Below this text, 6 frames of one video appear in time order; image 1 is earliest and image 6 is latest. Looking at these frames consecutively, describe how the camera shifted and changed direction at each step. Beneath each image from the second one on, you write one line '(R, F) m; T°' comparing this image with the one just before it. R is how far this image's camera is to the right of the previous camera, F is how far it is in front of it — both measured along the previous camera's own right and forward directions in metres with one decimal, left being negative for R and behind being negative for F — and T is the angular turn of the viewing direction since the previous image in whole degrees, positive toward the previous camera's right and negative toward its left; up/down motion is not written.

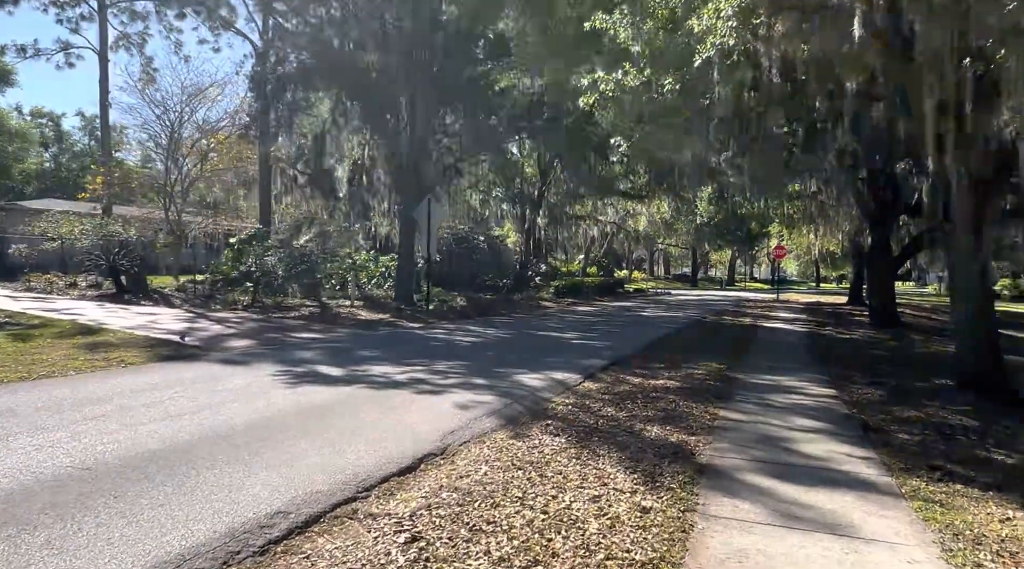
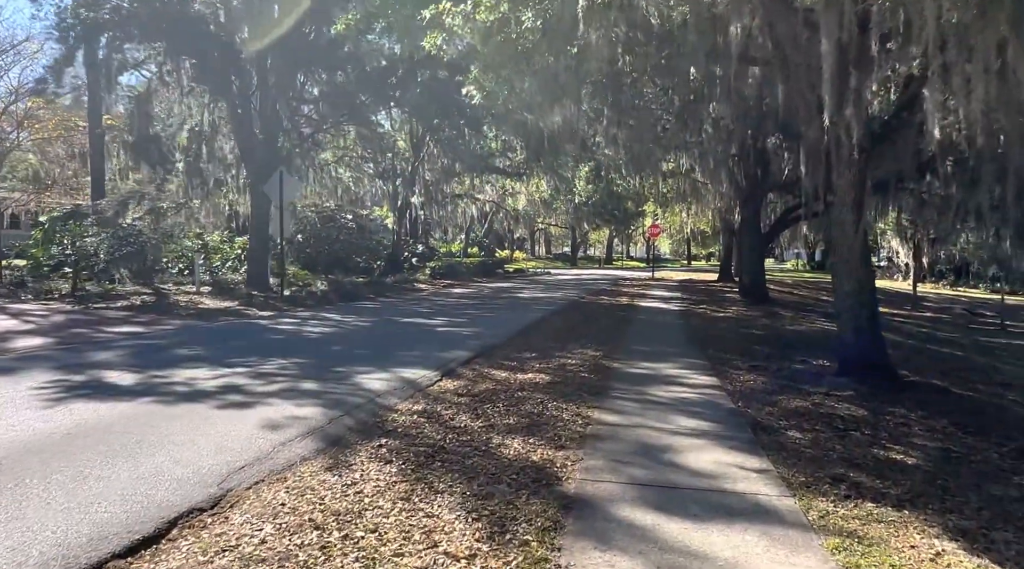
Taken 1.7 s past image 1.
(+0.5, +1.5) m; +9°
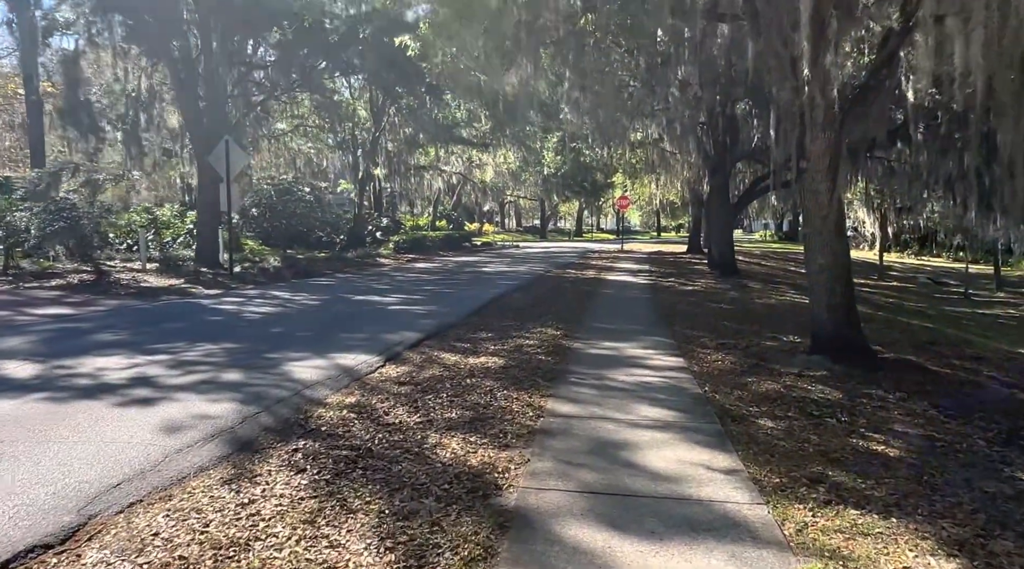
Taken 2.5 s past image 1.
(+0.3, +0.8) m; +2°
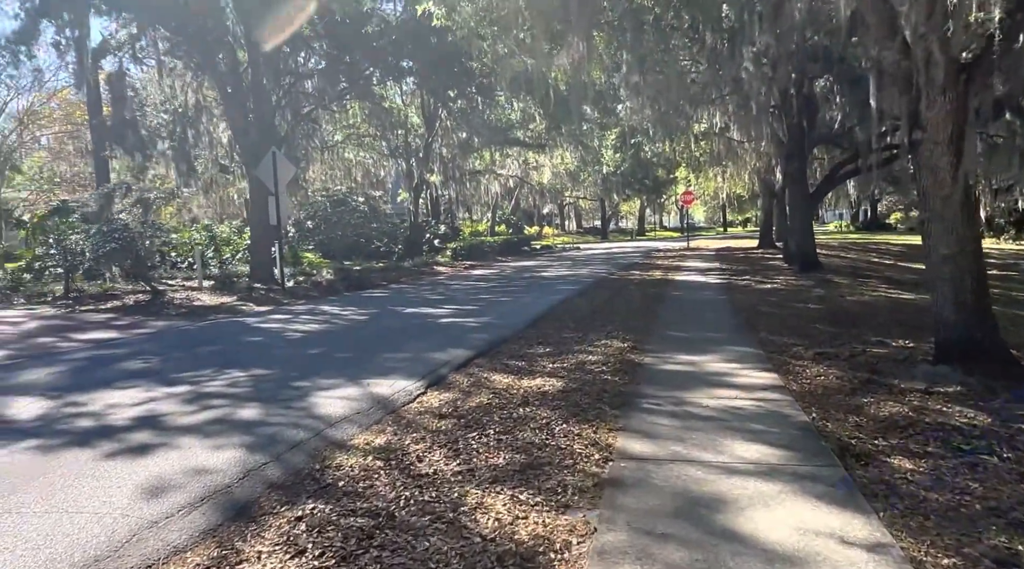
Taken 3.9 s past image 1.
(+0.1, +1.2) m; -5°
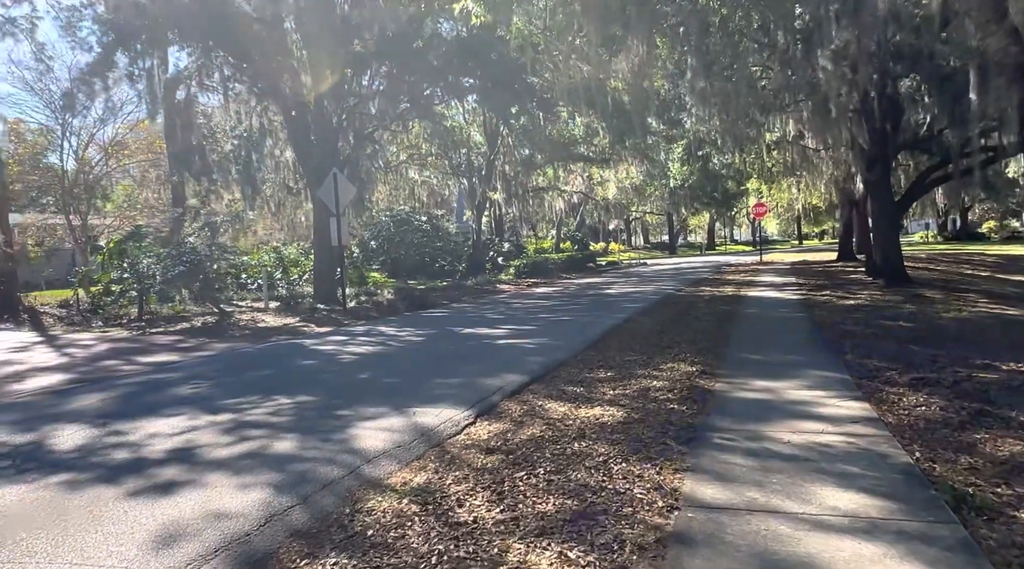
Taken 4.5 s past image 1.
(+0.1, +0.5) m; -5°
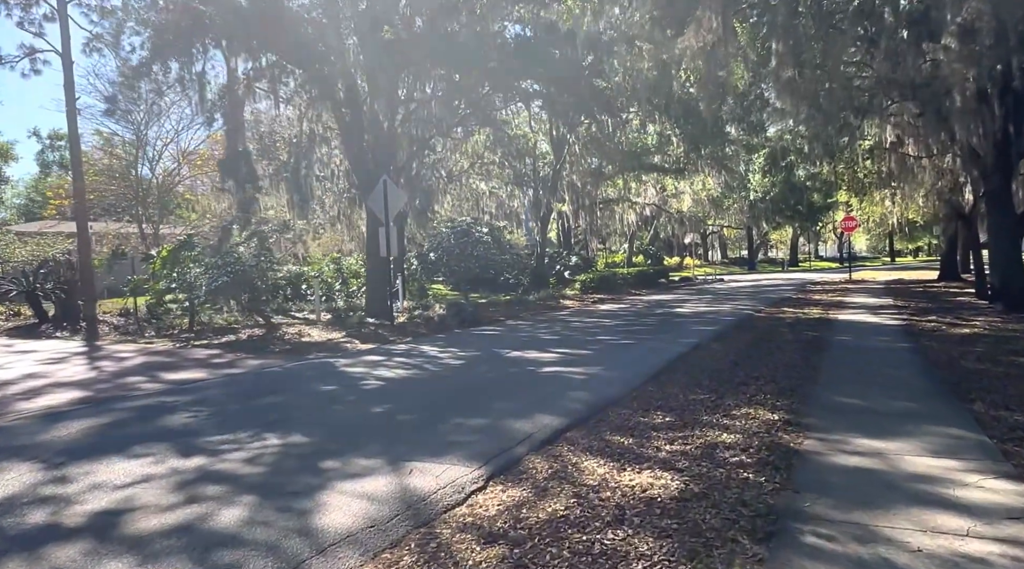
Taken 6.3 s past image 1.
(+0.4, +1.5) m; -6°
